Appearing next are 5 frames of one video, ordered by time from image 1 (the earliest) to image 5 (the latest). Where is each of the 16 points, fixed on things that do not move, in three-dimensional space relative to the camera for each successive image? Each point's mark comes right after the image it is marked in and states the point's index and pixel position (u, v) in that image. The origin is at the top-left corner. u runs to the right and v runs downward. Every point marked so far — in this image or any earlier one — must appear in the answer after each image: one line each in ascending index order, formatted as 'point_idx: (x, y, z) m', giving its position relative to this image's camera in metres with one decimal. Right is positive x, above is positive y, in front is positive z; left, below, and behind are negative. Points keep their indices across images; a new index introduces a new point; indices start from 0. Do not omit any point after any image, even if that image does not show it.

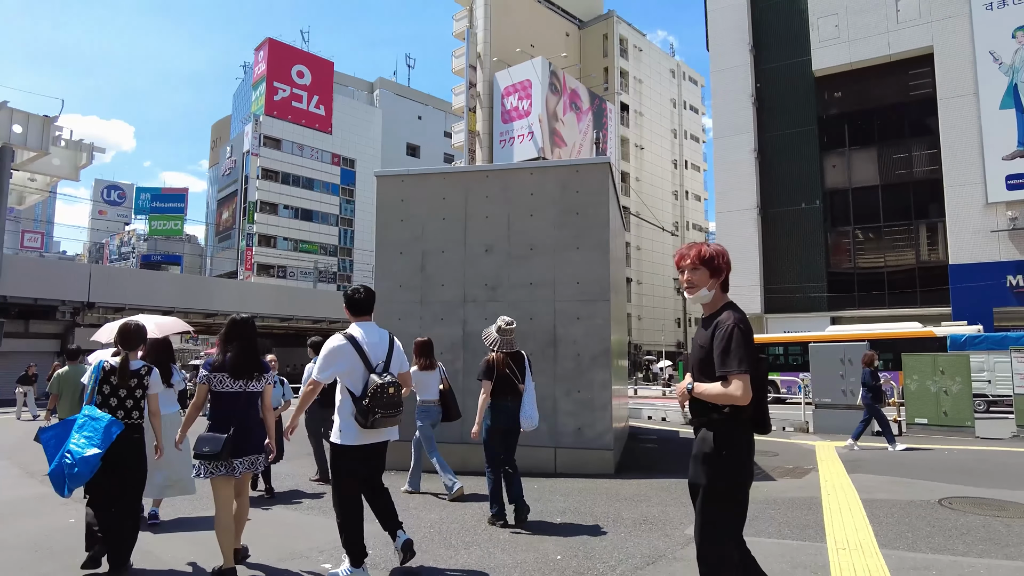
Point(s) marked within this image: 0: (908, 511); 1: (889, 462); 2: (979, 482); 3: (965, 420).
0: (+2.8, -1.6, +4.7) m
1: (+4.3, -1.9, +7.4) m
2: (+4.1, -1.7, +5.8) m
3: (+7.3, -2.1, +10.6) m
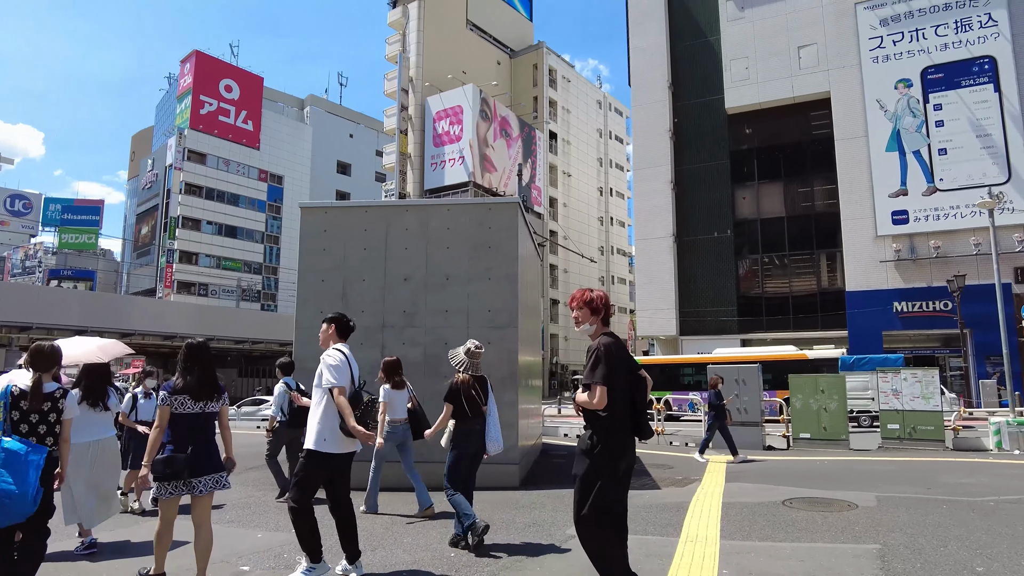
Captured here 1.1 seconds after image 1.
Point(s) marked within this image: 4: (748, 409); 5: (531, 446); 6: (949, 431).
0: (+2.1, -1.9, +5.5) m
1: (+3.2, -2.3, +8.3) m
2: (+3.2, -2.0, +6.7) m
3: (+5.9, -2.6, +11.8) m
4: (+4.3, -2.2, +12.0) m
5: (+0.3, -2.1, +8.6) m
6: (+8.2, -2.7, +12.5) m
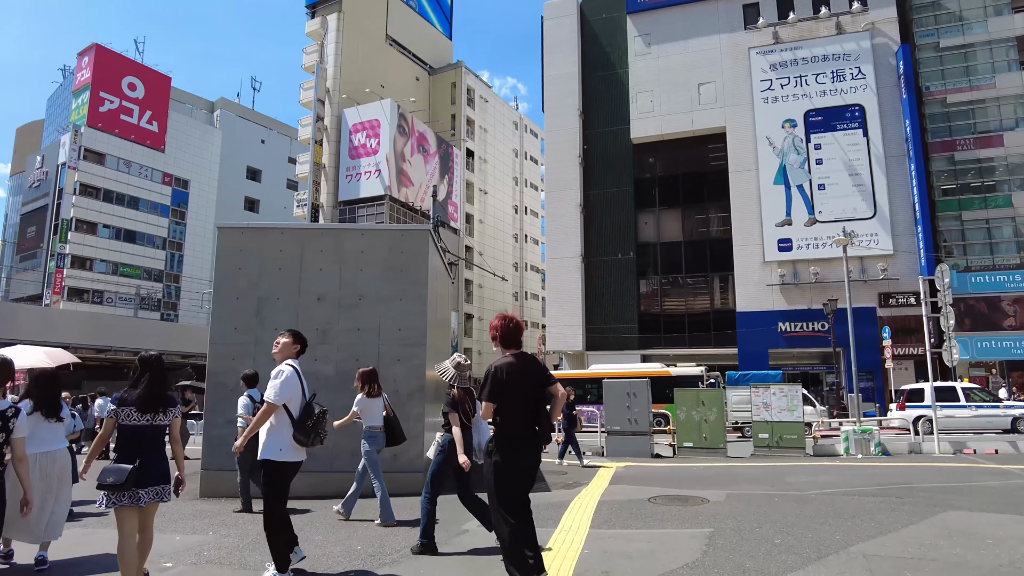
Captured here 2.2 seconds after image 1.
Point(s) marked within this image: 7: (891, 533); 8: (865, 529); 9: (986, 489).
0: (+1.1, -2.1, +6.4) m
1: (+1.9, -2.7, +9.3) m
2: (+2.1, -2.3, +7.8) m
3: (+4.1, -3.1, +13.2) m
4: (+2.5, -2.6, +13.2) m
5: (-1.0, -2.4, +9.2) m
6: (+6.3, -3.2, +14.1) m
7: (+2.8, -1.8, +5.0) m
8: (+2.7, -1.9, +5.1) m
9: (+5.1, -2.2, +7.1) m
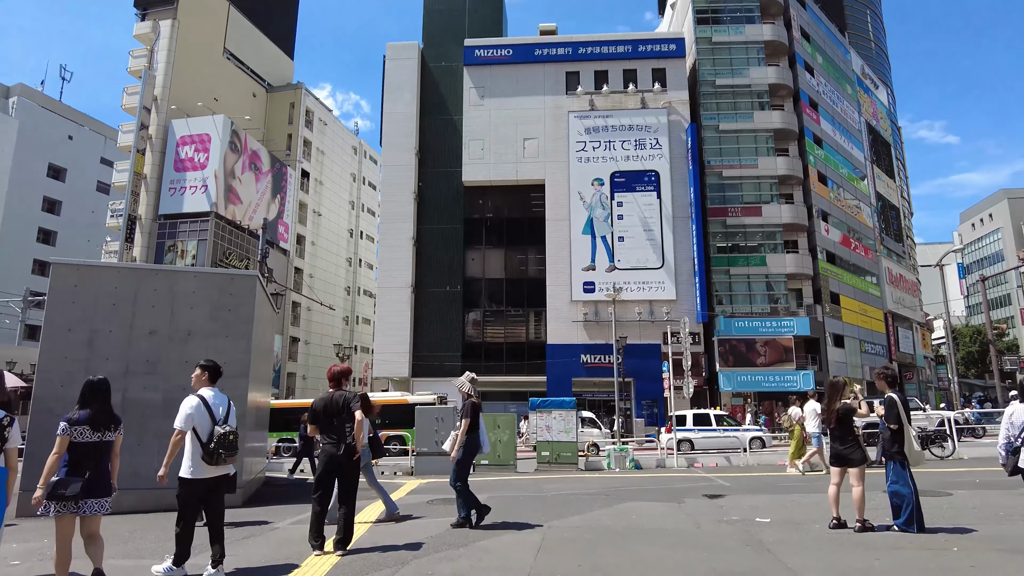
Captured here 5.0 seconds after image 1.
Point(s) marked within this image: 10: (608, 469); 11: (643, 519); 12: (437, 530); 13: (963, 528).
0: (-1.3, -2.8, +8.3) m
1: (-1.3, -3.4, +11.3) m
2: (-0.7, -3.1, +9.8) m
3: (-0.1, -4.1, +15.5) m
4: (-1.6, -3.5, +15.1) m
5: (-4.1, -3.0, +10.5) m
6: (+1.8, -4.3, +16.9) m
7: (+0.7, -2.5, +7.3) m
8: (+0.6, -2.5, +7.4) m
9: (+2.4, -3.0, +9.9) m
10: (+2.3, -4.3, +15.4) m
11: (+1.4, -2.4, +6.9) m
12: (-0.8, -2.4, +6.5) m
13: (+4.1, -2.2, +6.0) m
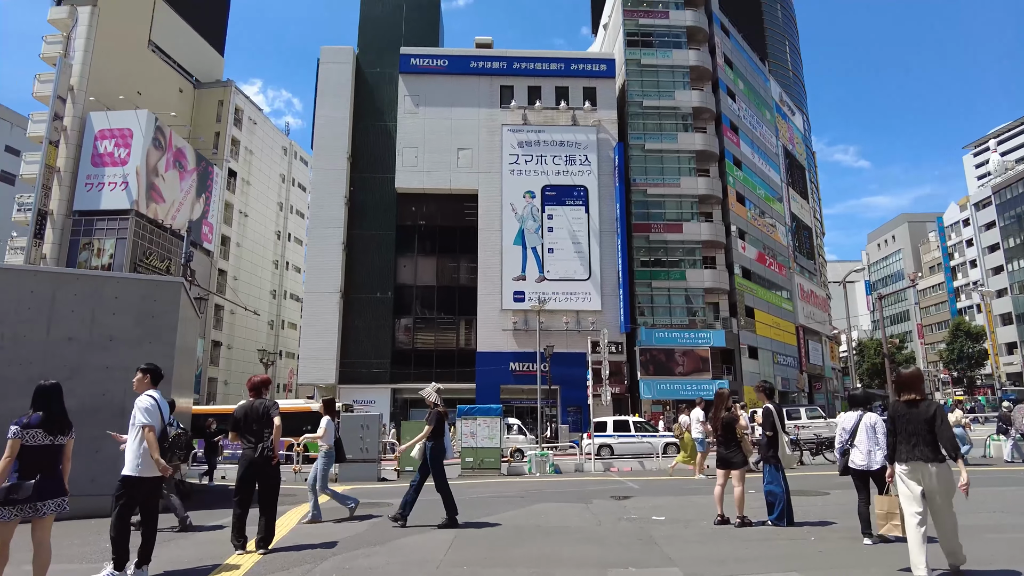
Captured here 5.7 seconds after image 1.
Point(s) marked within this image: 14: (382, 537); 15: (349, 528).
0: (-2.4, -2.9, +8.6) m
1: (-2.7, -3.6, +11.5) m
2: (-1.9, -3.2, +10.2) m
3: (-1.9, -4.3, +15.9) m
4: (-3.4, -3.7, +15.4) m
5: (-5.3, -3.1, +10.5) m
6: (-0.2, -4.6, +17.5) m
7: (-0.2, -2.7, +7.8) m
8: (-0.4, -2.7, +7.8) m
9: (+1.2, -3.3, +10.6) m
10: (+0.4, -4.6, +16.0) m
11: (+0.5, -2.6, +7.5) m
12: (-1.6, -2.5, +6.8) m
13: (+3.3, -2.4, +6.9) m
14: (-1.2, -2.4, +6.2) m
15: (-1.8, -2.6, +7.1) m
